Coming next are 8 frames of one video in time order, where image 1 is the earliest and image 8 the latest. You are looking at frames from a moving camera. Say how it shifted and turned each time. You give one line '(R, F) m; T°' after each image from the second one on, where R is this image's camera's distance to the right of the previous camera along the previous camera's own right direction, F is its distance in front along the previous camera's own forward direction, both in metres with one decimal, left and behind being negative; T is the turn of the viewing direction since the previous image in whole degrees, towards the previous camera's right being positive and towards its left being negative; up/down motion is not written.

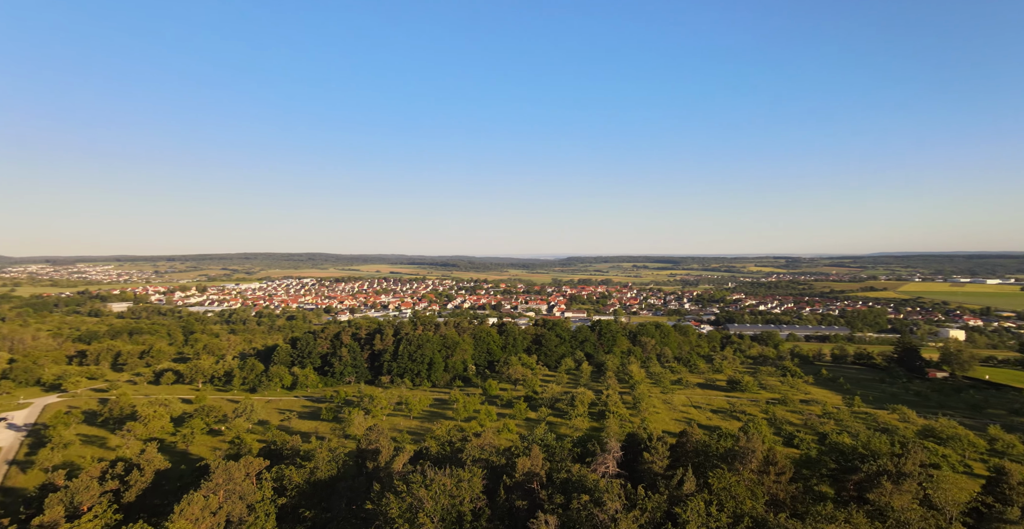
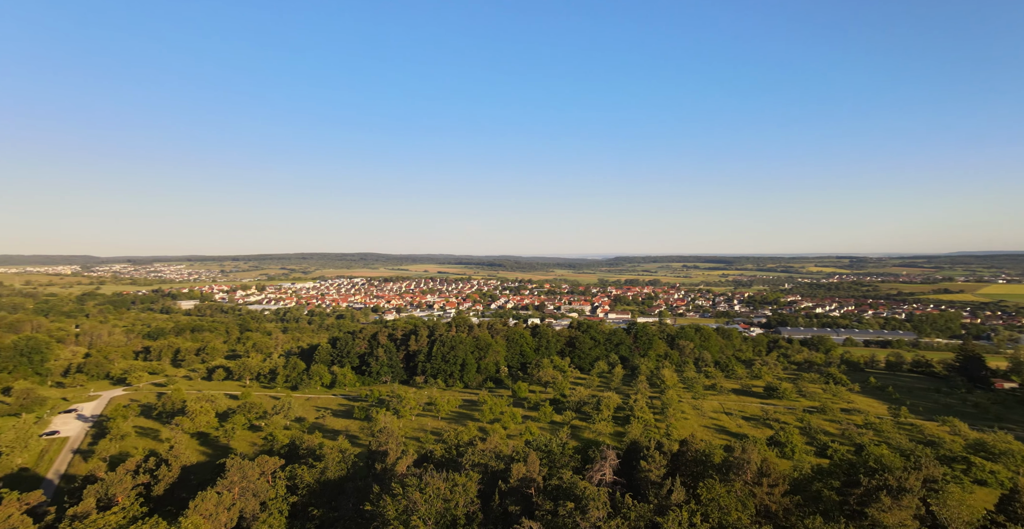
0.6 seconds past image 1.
(+2.5, -1.5) m; -5°
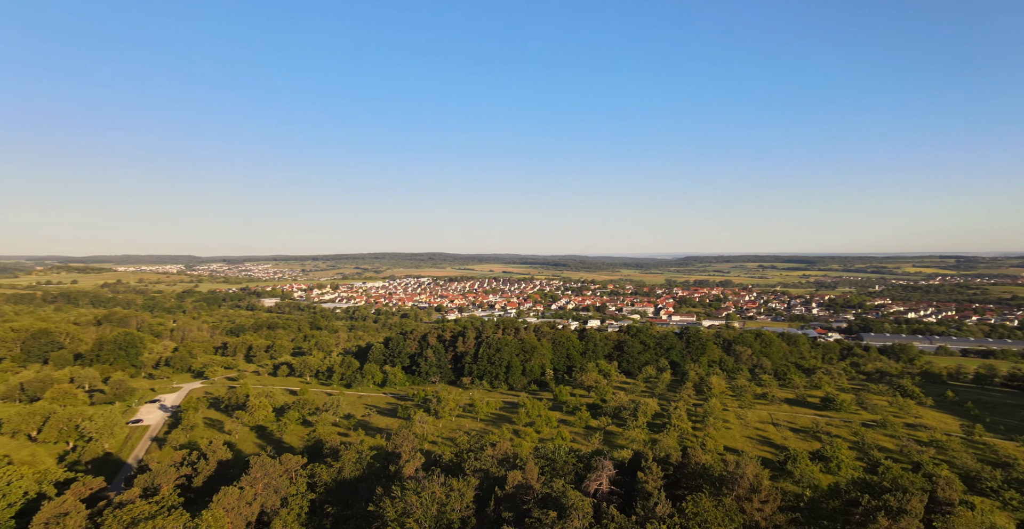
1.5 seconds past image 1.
(+3.9, -1.9) m; -8°
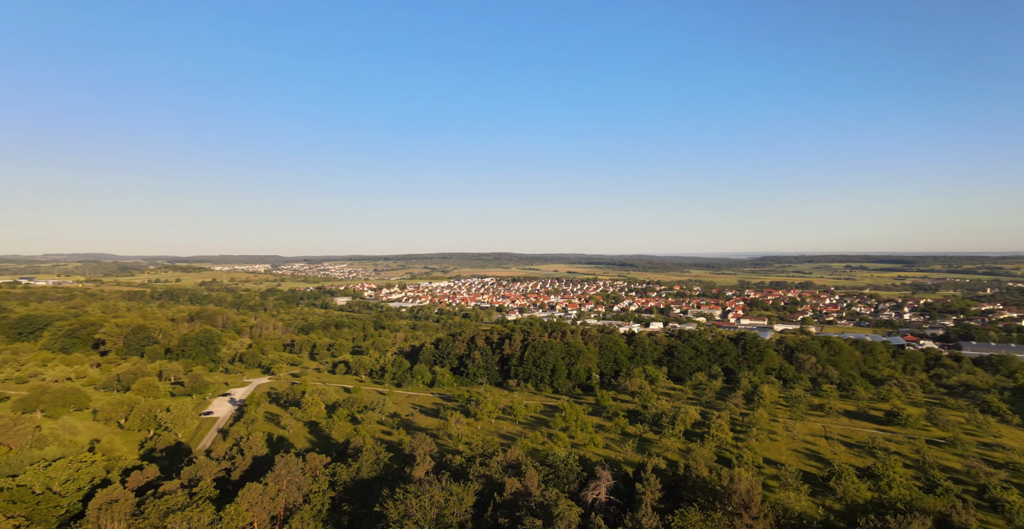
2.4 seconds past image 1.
(+4.0, -1.7) m; -8°
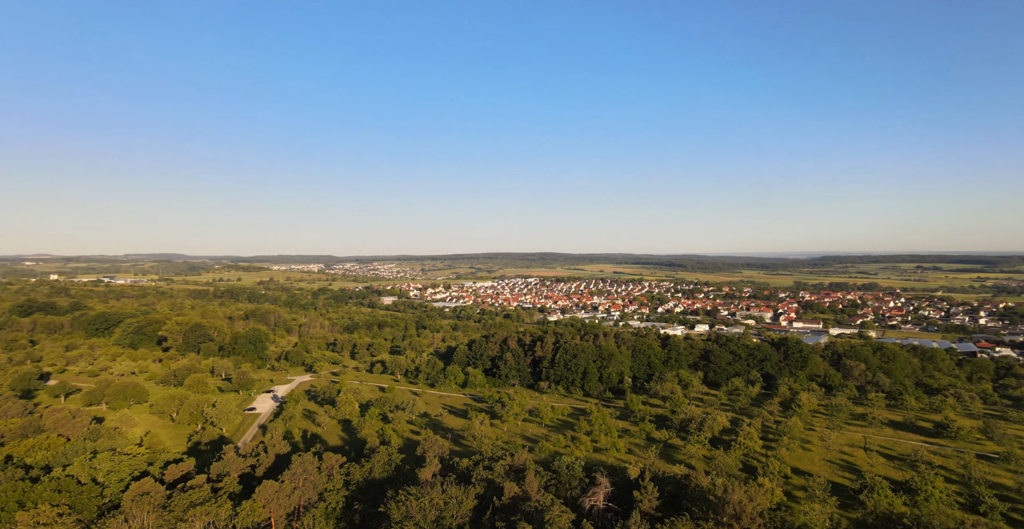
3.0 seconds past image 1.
(+3.0, -1.1) m; -6°
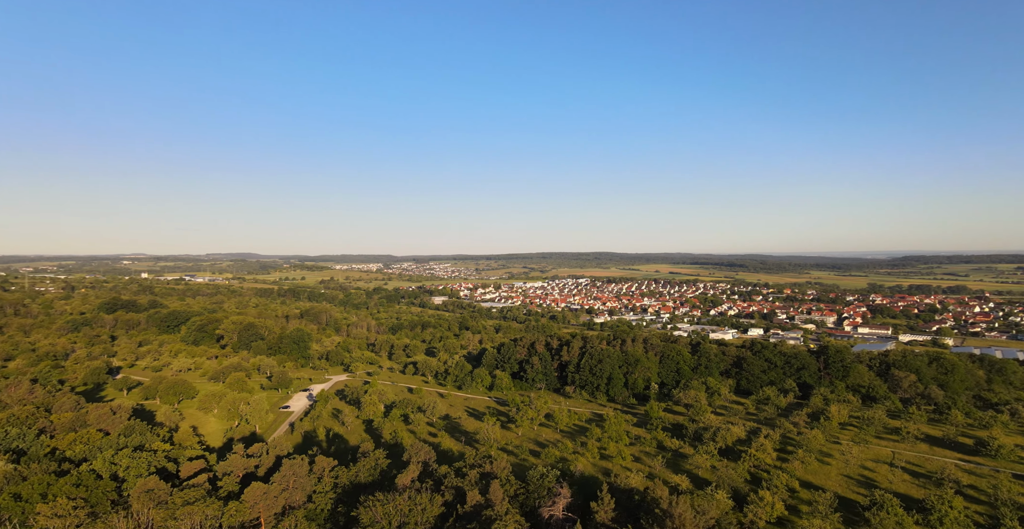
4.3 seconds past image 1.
(+5.8, -0.8) m; -8°
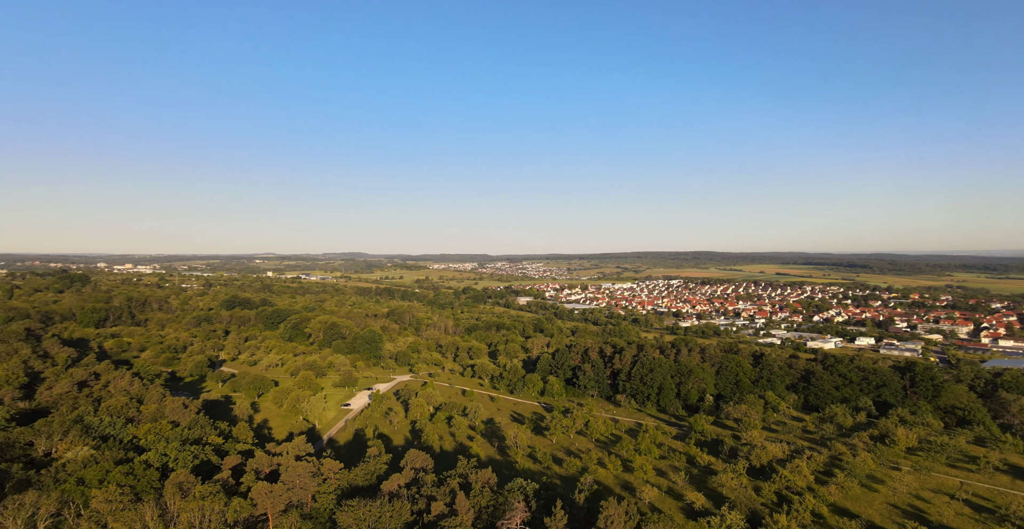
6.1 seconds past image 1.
(+8.9, +0.2) m; -13°
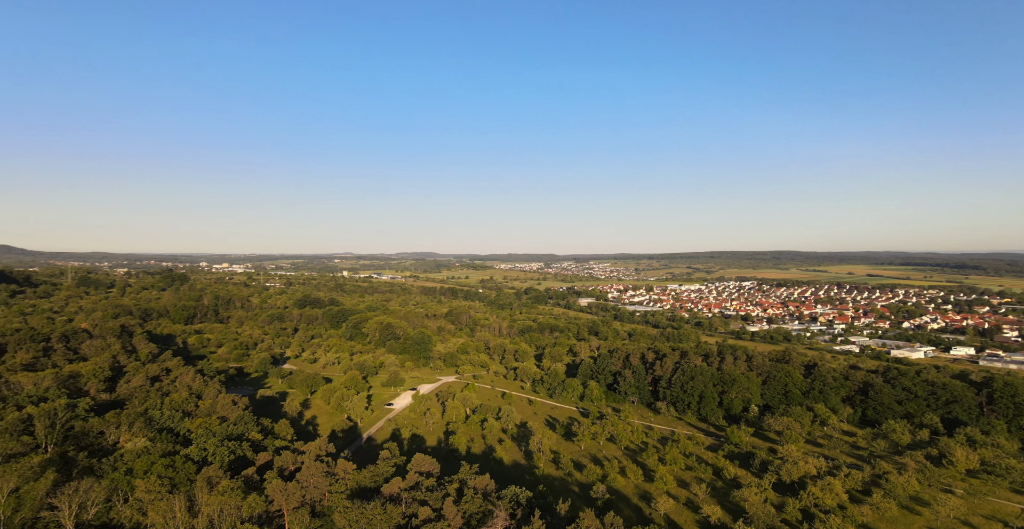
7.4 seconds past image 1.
(+5.6, +0.8) m; -9°
